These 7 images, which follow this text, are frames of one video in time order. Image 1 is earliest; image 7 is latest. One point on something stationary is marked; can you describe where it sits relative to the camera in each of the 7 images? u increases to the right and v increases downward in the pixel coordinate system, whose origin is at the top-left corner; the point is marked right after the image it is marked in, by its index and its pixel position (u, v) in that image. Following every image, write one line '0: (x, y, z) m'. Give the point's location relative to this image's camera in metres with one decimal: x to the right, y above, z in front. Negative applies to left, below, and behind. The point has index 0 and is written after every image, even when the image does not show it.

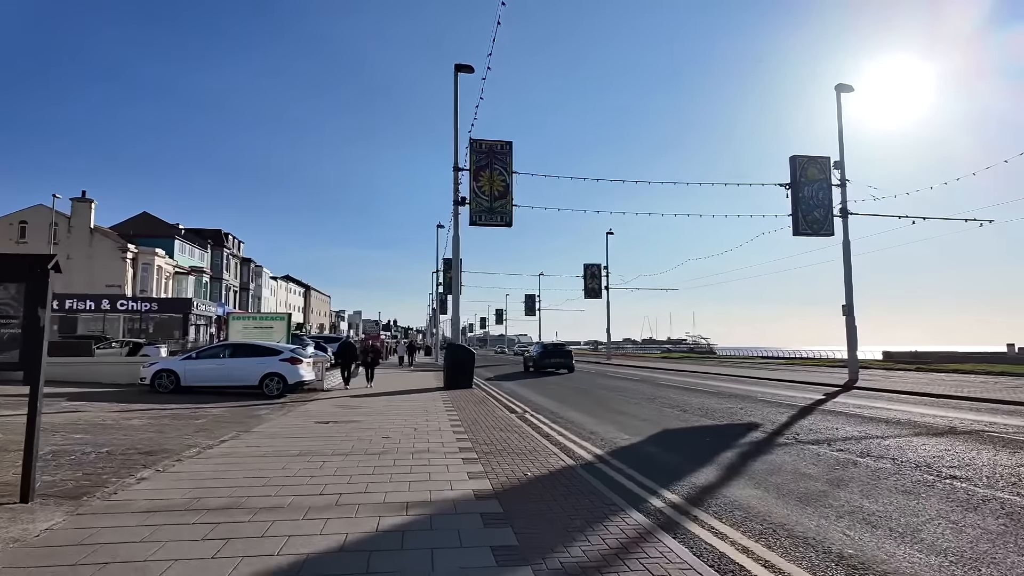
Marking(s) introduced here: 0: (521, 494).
0: (+0.1, -2.1, +6.1) m
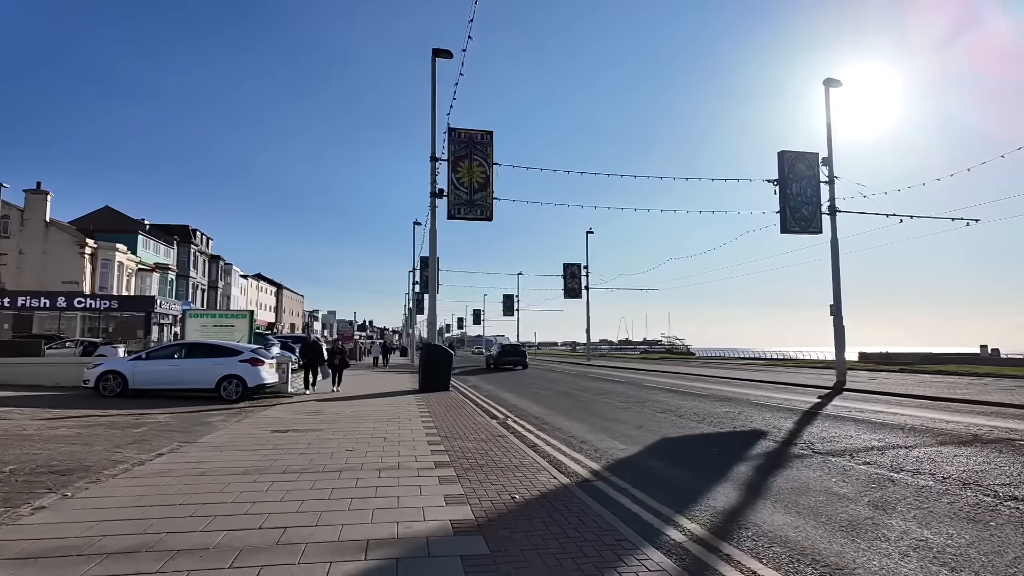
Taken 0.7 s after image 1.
0: (0.0, -1.9, +5.0) m
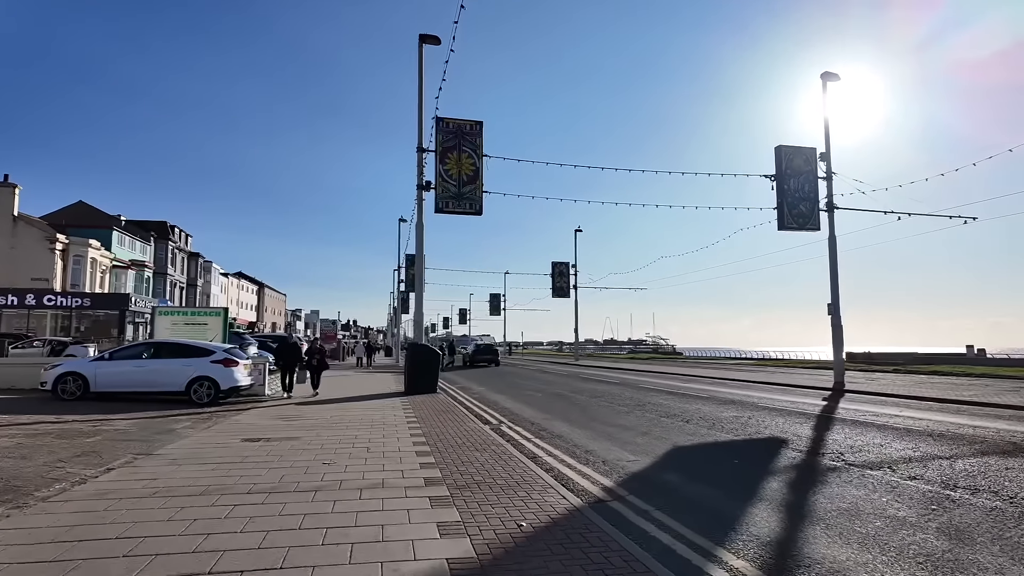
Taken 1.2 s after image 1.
0: (0.0, -1.9, +4.1) m
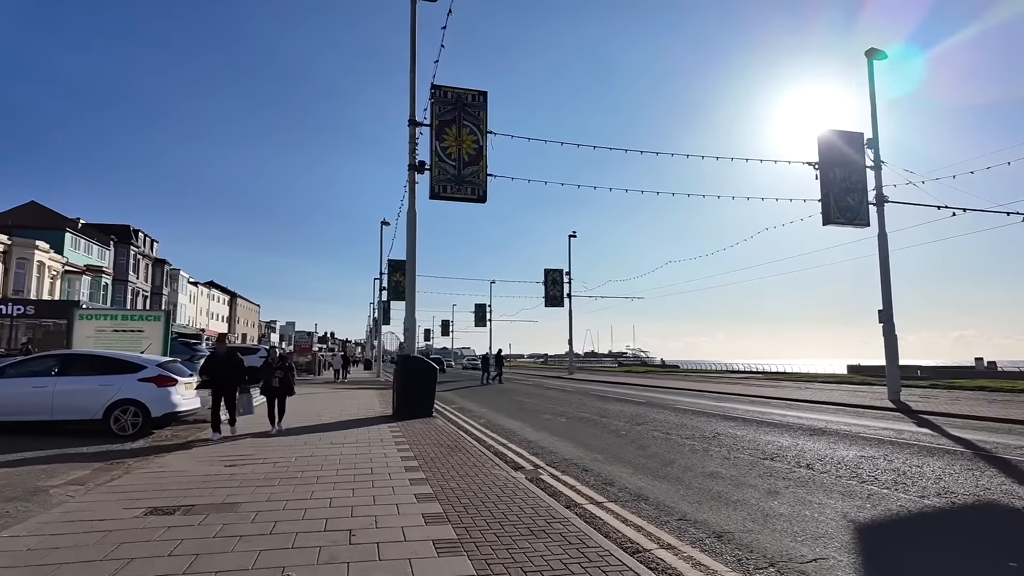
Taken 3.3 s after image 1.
0: (+0.9, -1.5, +0.7) m
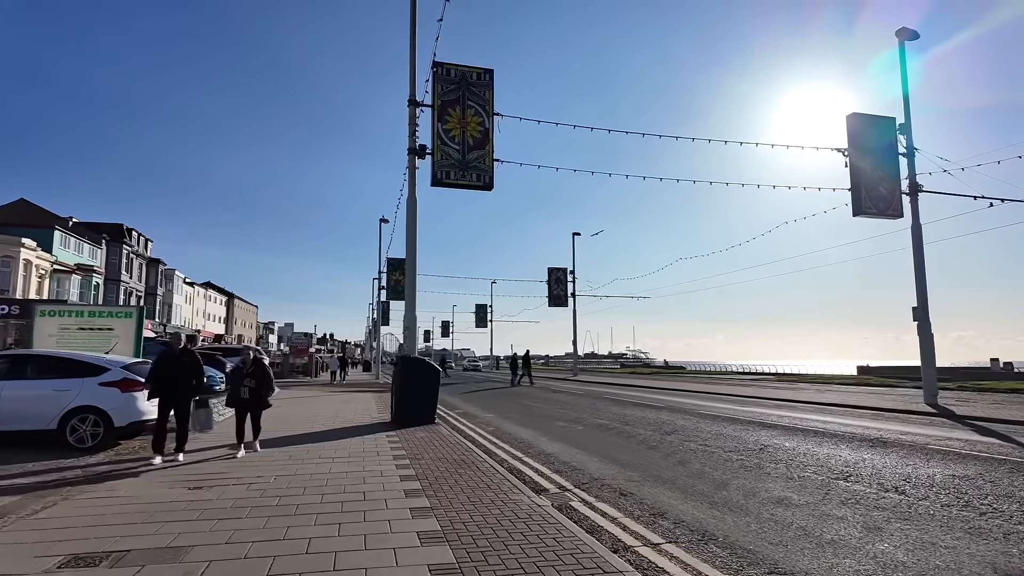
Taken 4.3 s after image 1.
0: (+1.1, -1.4, -0.7) m
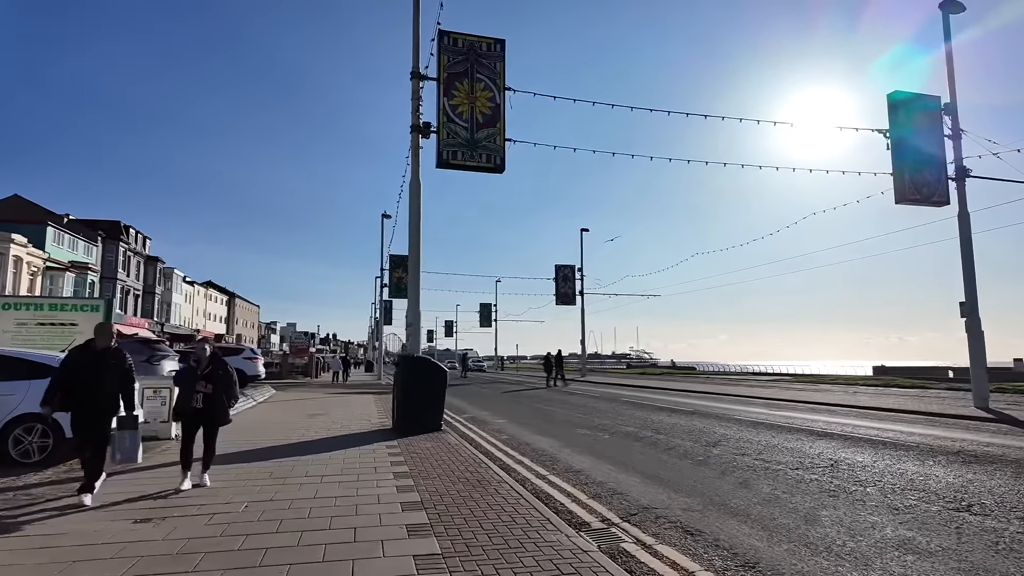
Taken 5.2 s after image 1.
0: (+1.4, -1.2, -2.3) m
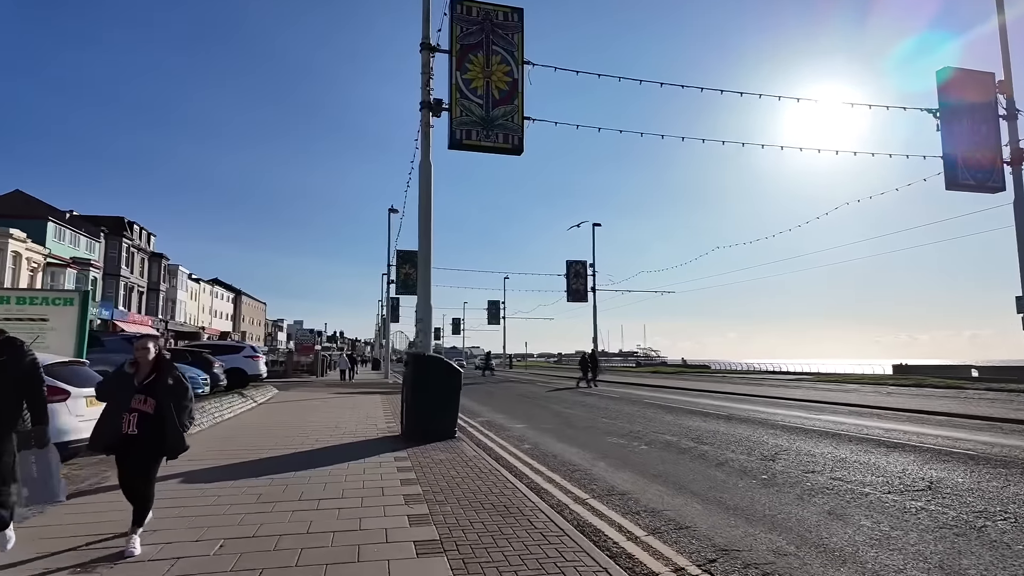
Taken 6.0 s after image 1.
0: (+1.6, -1.1, -3.5) m
